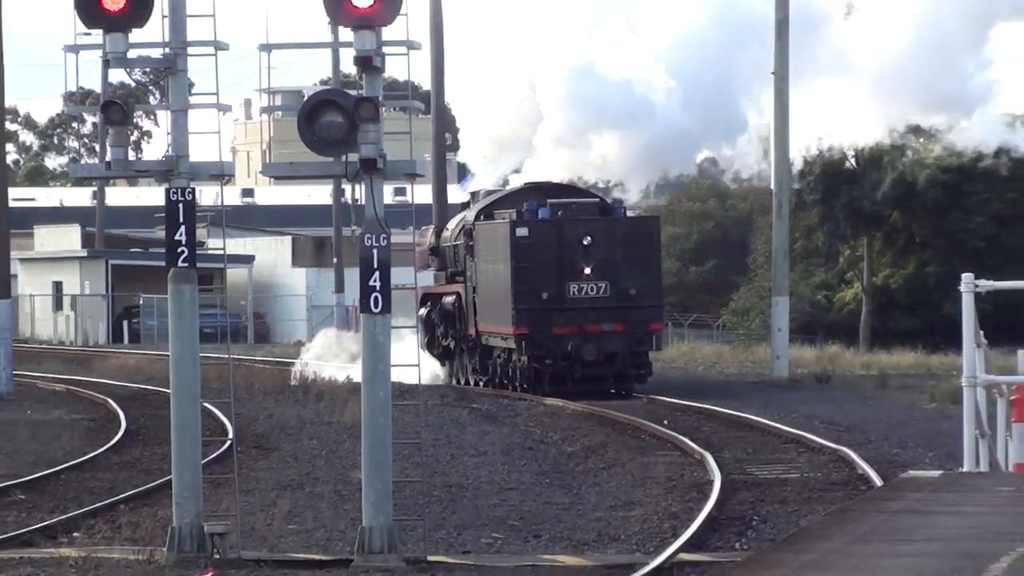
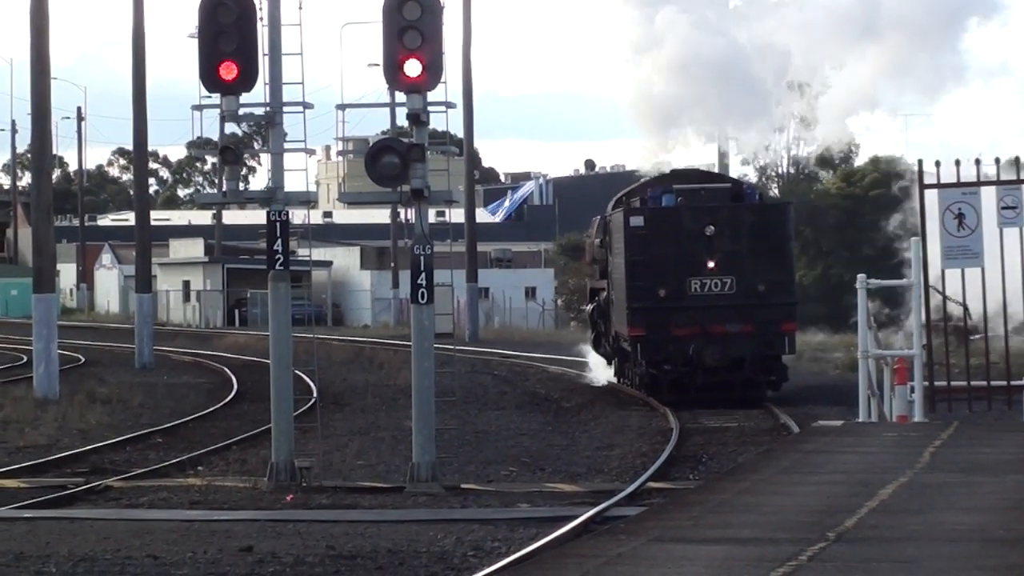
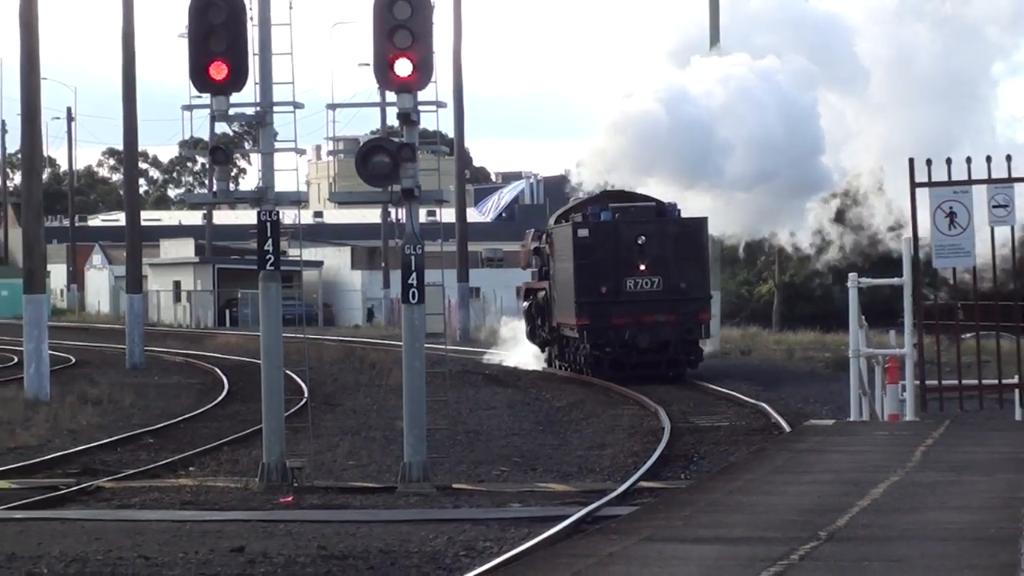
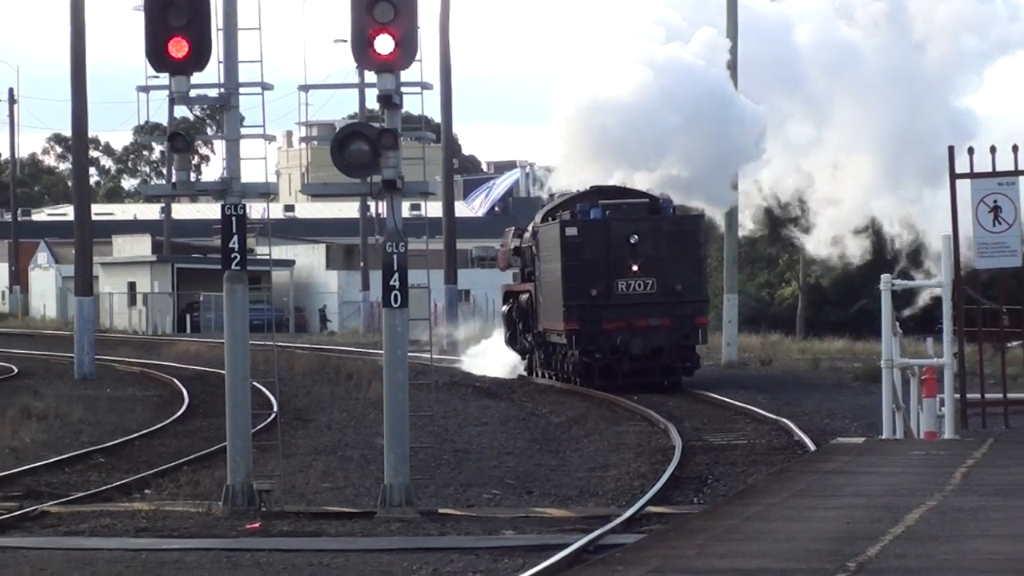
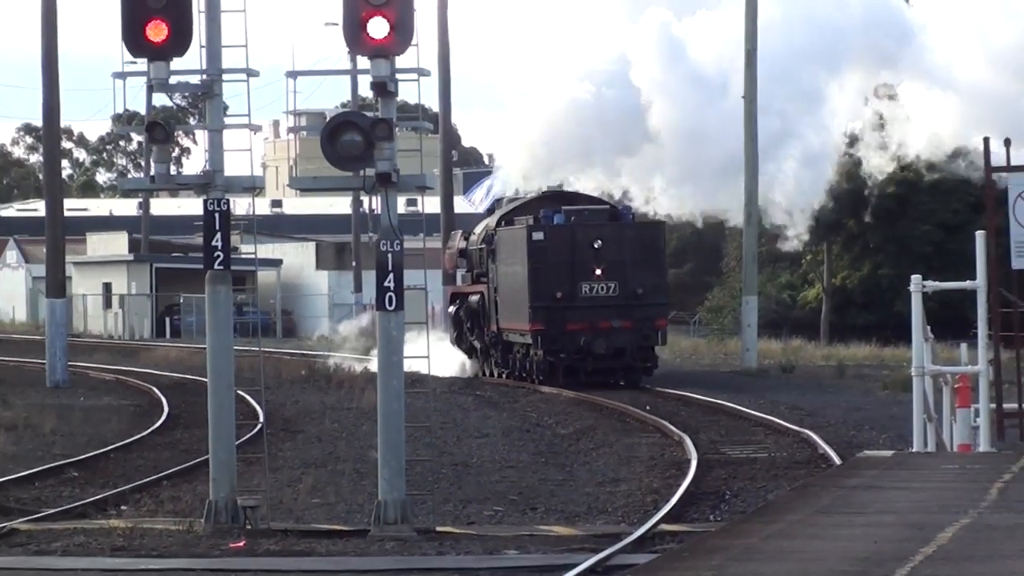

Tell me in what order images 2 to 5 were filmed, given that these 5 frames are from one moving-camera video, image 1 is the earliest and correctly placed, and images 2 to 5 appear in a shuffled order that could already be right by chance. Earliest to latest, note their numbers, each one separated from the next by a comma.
5, 4, 3, 2
